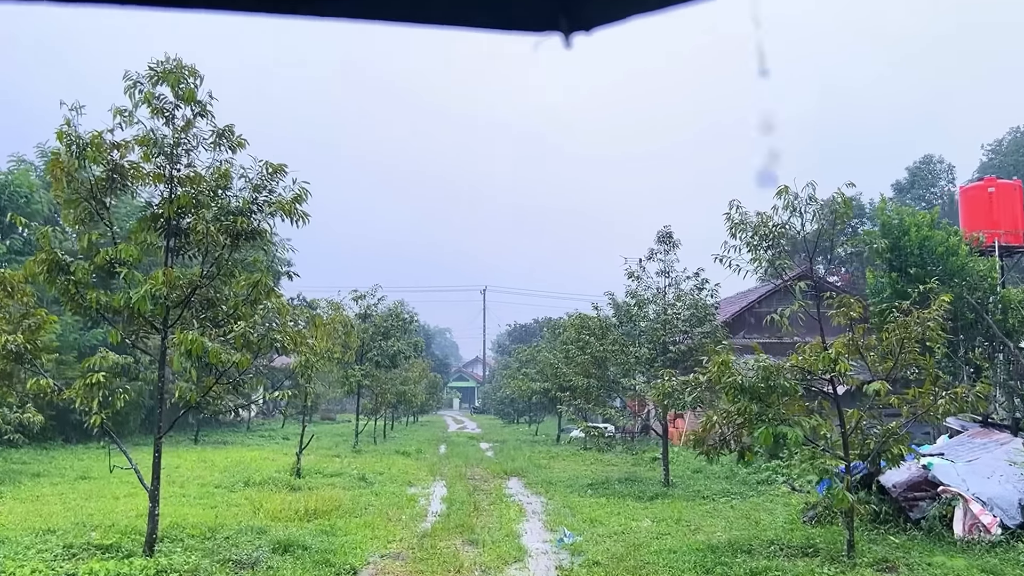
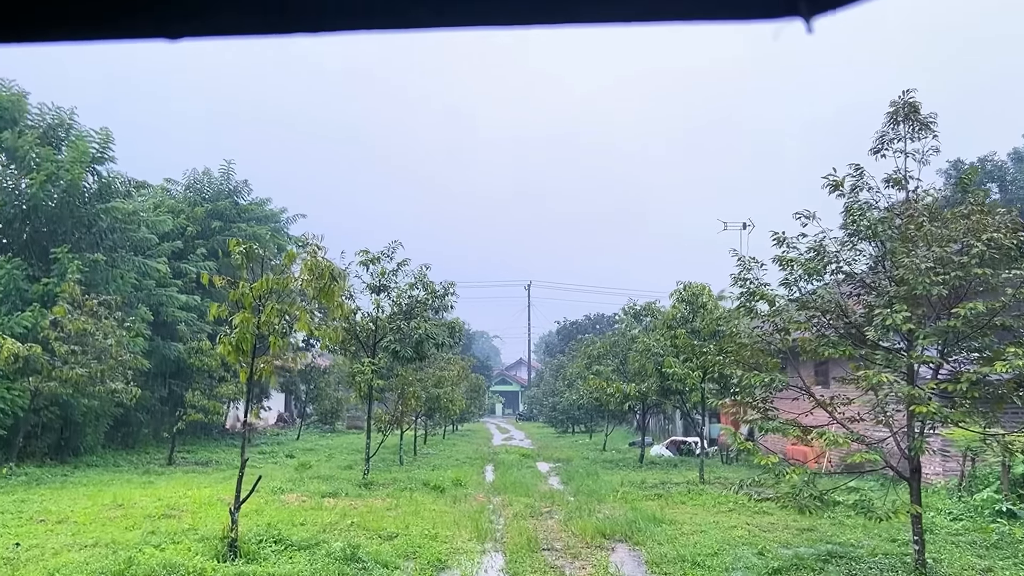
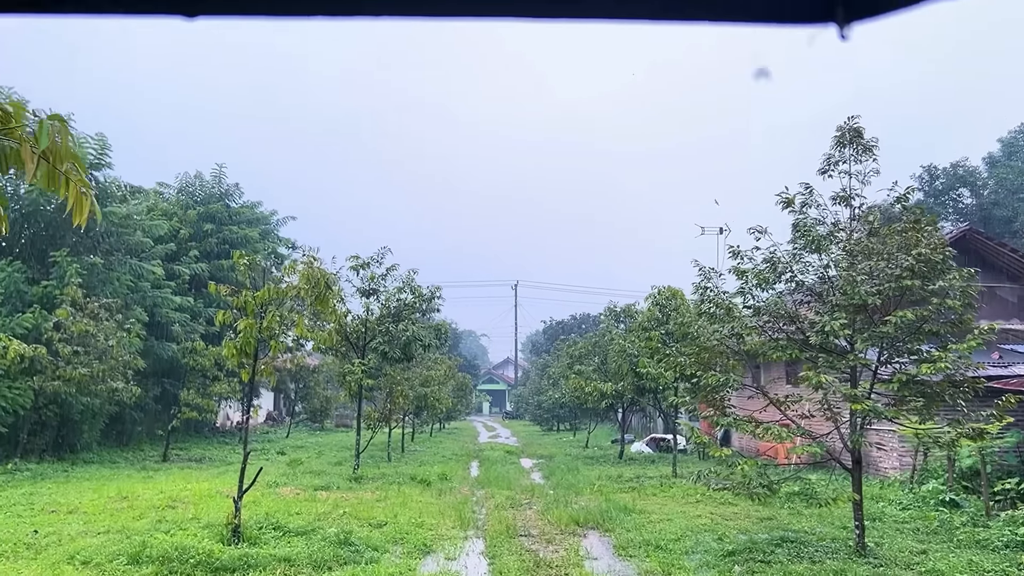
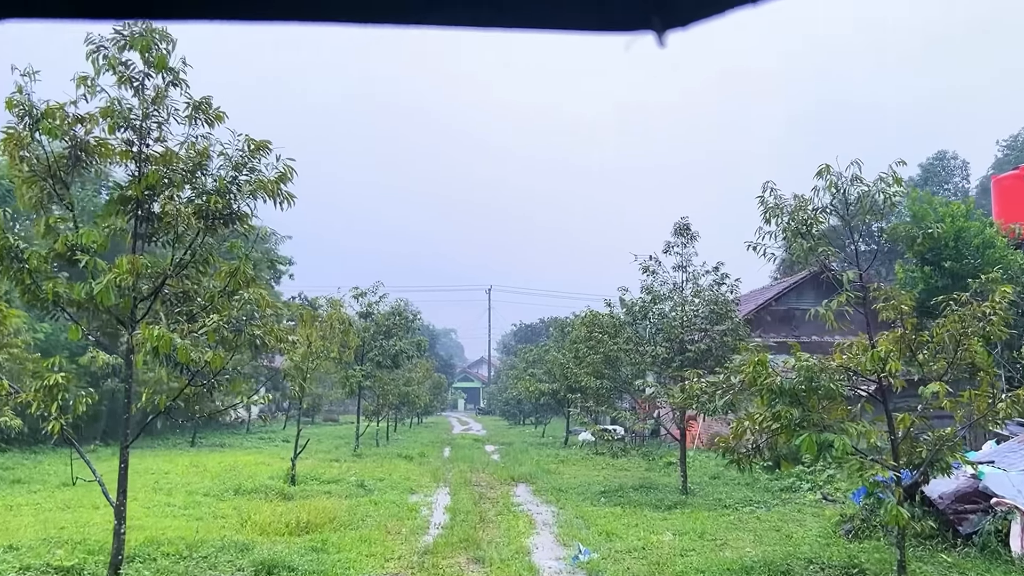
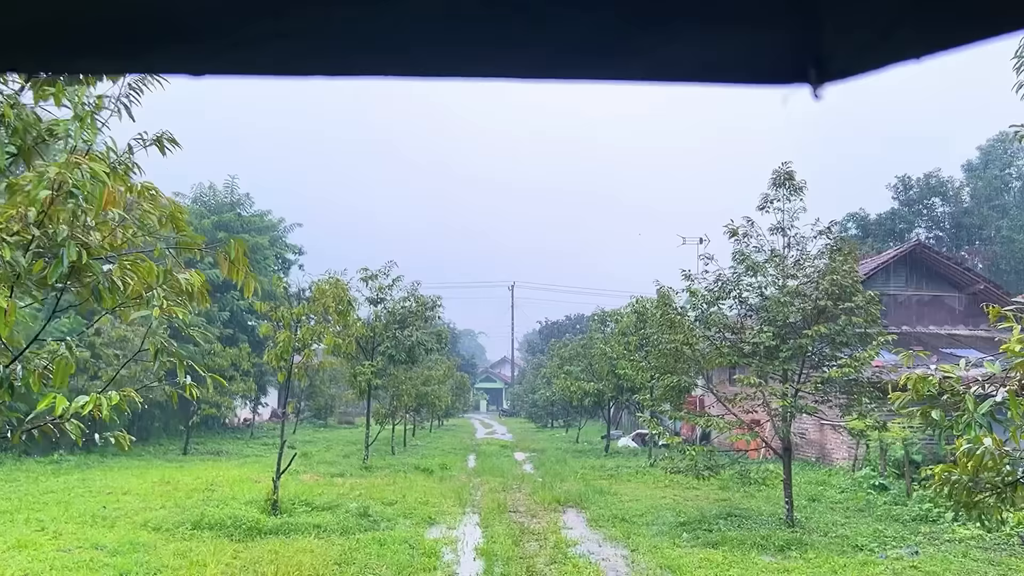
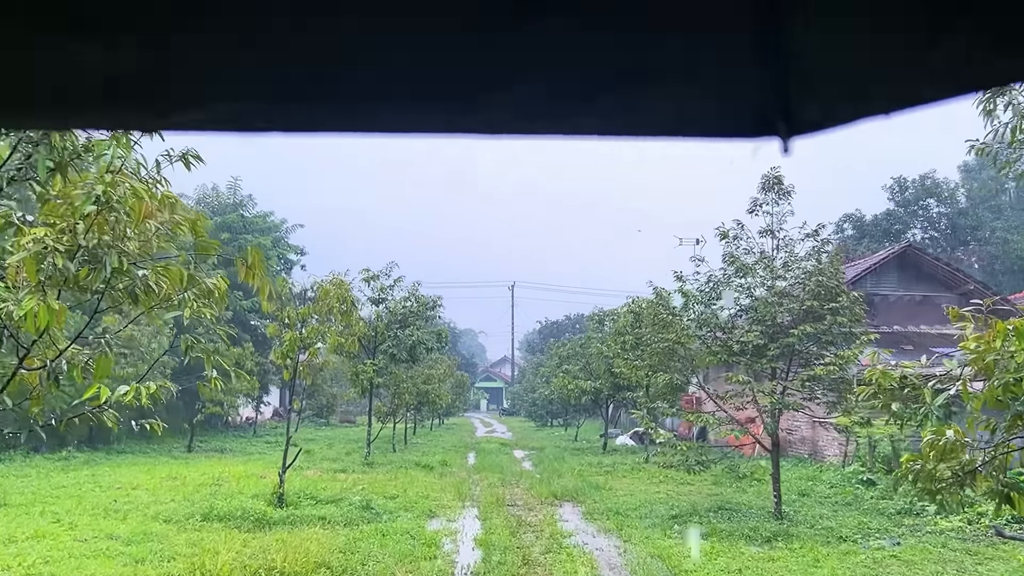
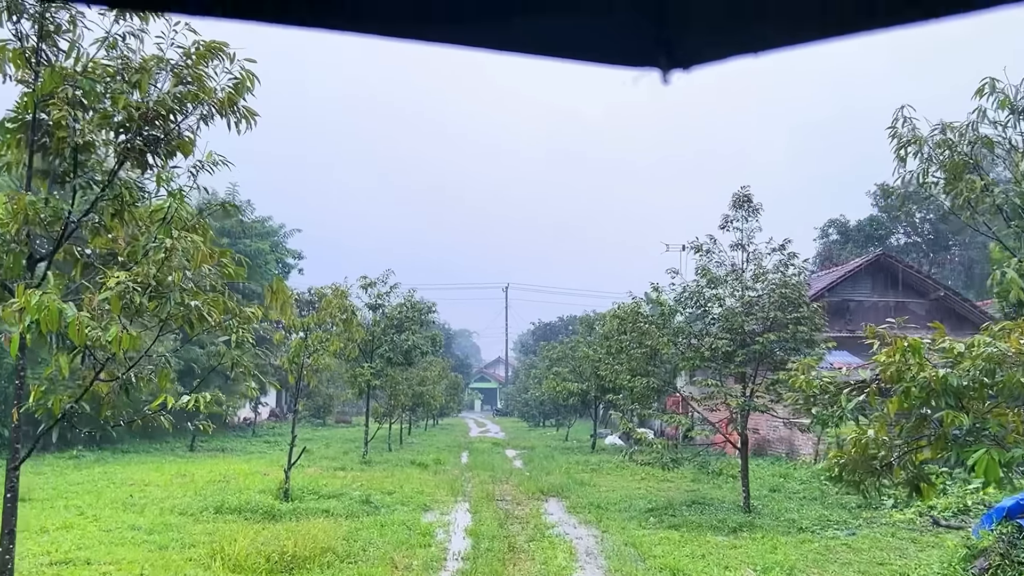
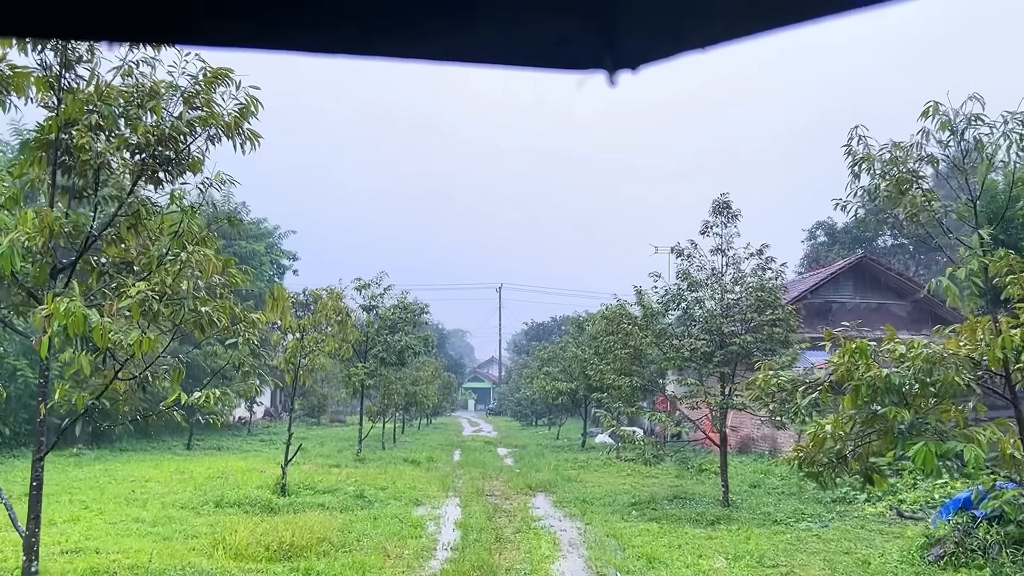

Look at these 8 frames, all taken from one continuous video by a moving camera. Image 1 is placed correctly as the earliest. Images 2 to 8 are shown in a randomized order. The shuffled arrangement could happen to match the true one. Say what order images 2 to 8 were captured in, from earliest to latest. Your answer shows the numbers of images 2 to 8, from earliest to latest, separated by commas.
4, 8, 7, 6, 5, 3, 2
